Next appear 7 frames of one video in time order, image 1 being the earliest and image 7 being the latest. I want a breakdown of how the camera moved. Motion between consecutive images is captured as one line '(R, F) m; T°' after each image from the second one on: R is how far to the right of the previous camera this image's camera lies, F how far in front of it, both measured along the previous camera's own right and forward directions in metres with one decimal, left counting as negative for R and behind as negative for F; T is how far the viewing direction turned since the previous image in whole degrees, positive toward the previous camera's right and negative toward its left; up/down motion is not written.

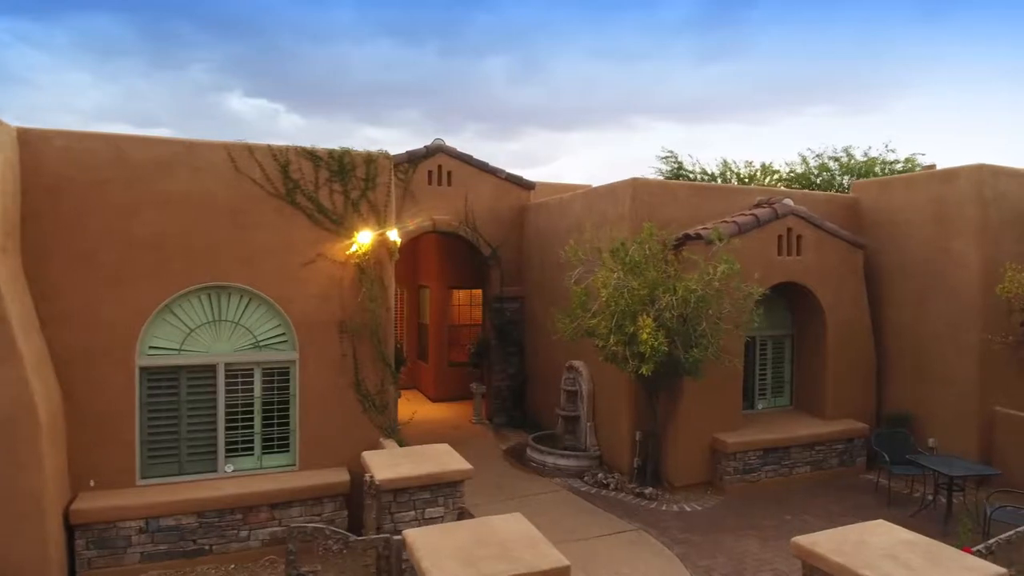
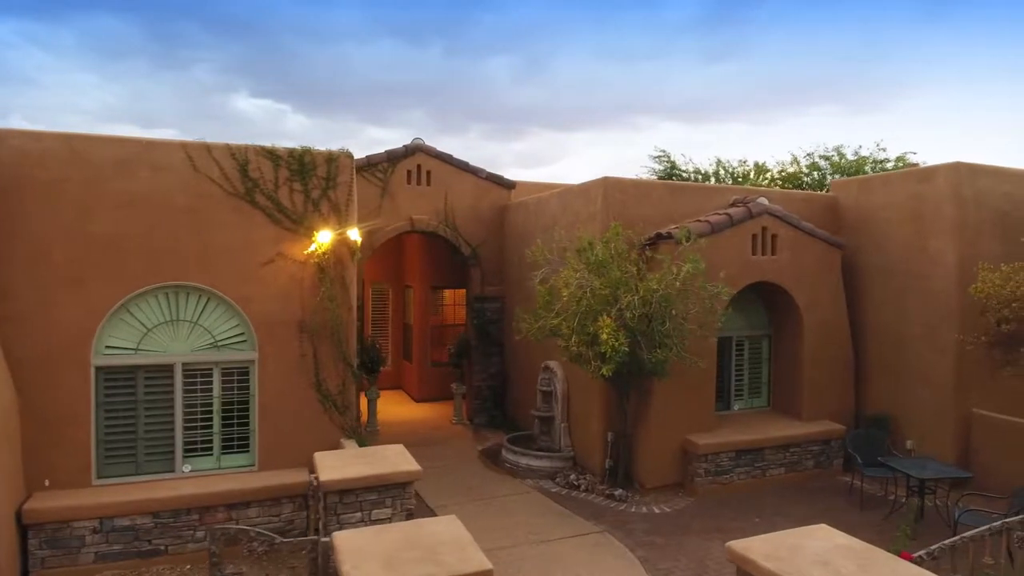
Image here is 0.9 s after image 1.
(+0.5, +0.1) m; -1°
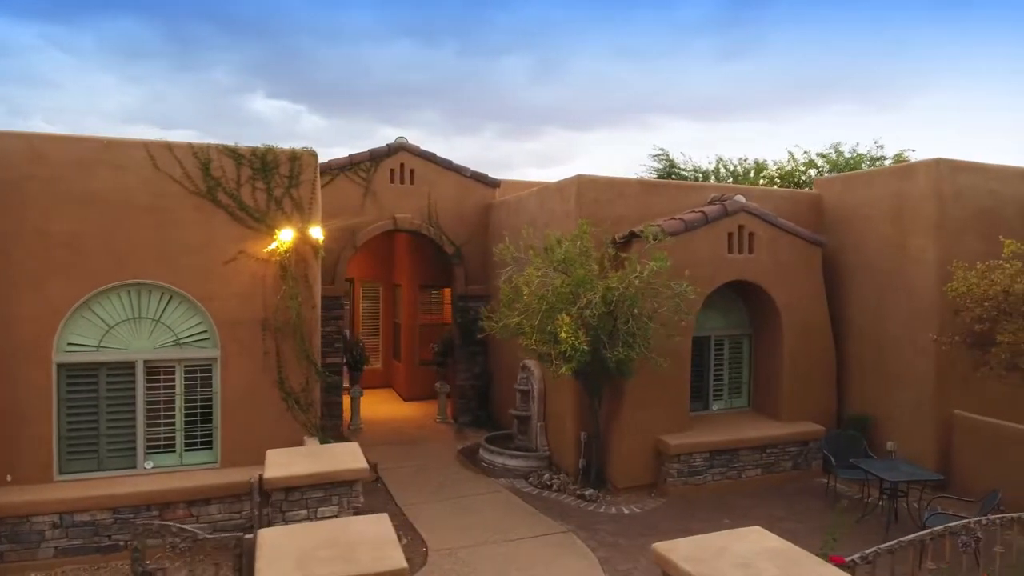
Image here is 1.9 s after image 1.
(+0.7, 0.0) m; -1°
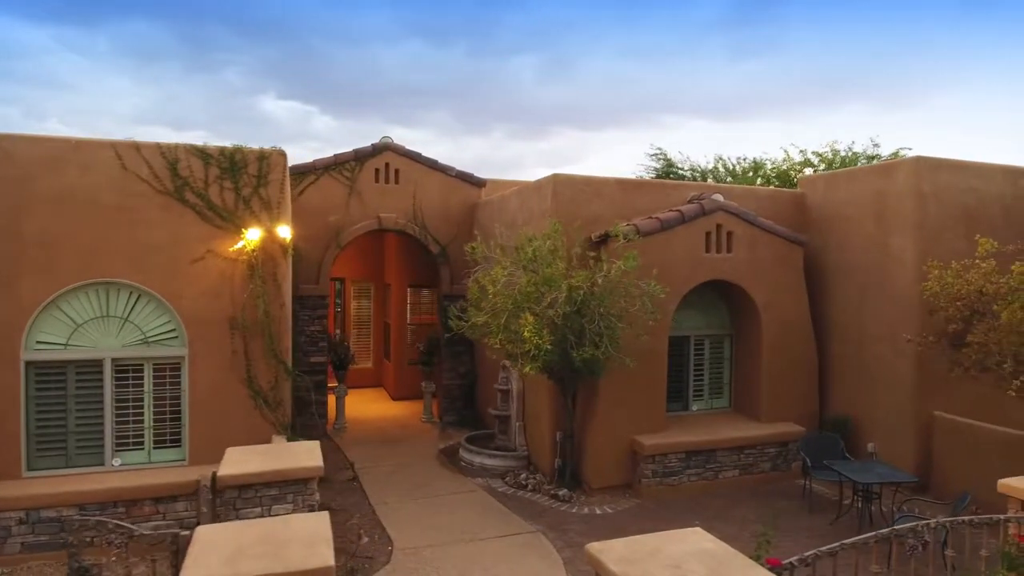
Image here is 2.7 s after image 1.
(+0.5, 0.0) m; -1°
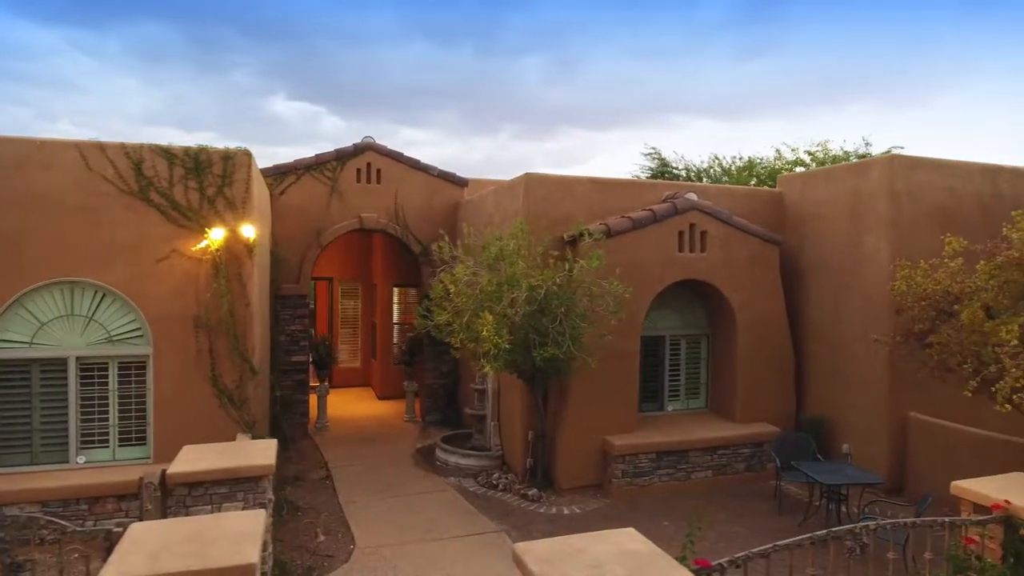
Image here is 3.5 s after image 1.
(+0.6, 0.0) m; -1°
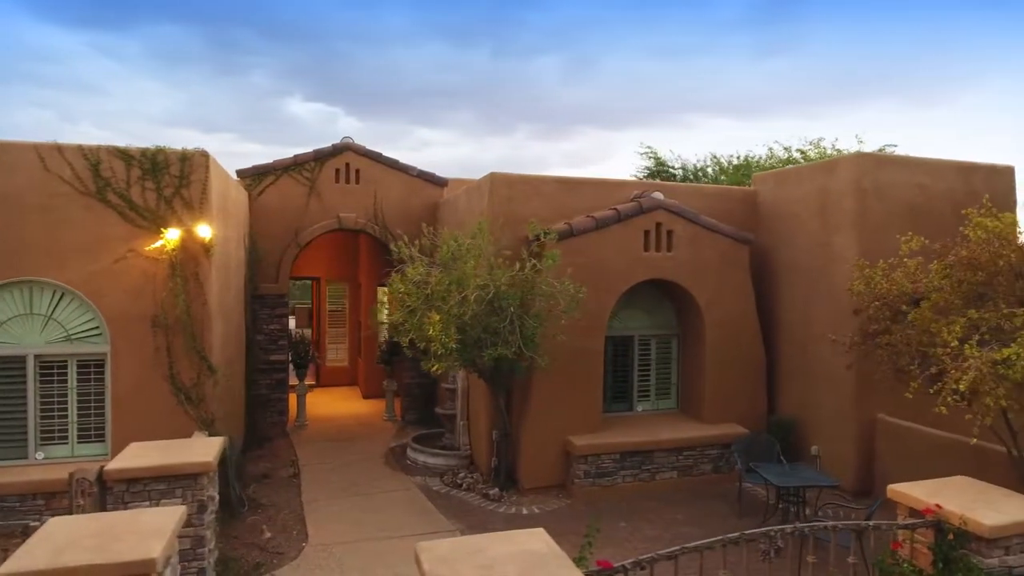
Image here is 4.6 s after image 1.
(+0.8, 0.0) m; -2°
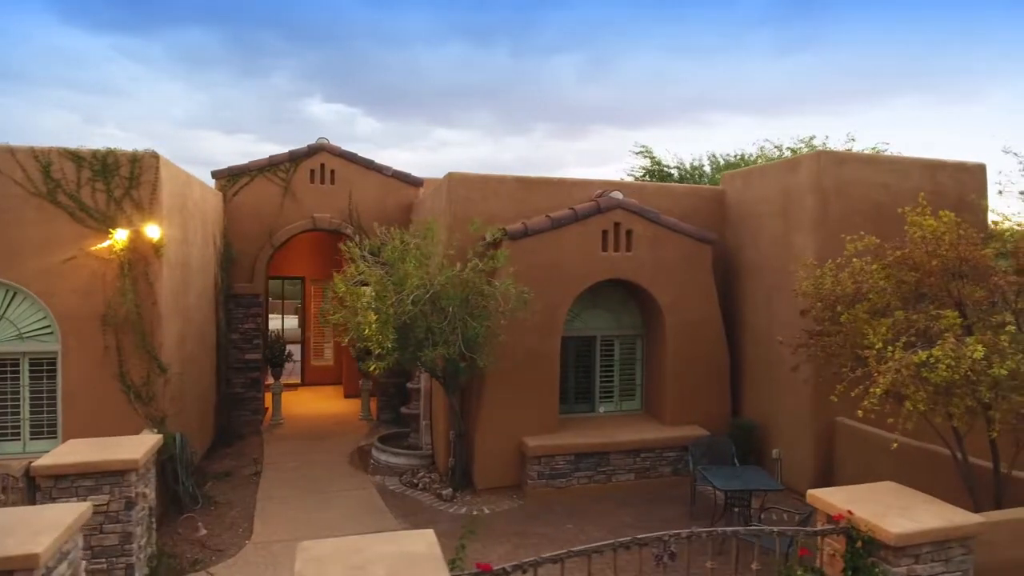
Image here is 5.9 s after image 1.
(+1.0, 0.0) m; -2°
